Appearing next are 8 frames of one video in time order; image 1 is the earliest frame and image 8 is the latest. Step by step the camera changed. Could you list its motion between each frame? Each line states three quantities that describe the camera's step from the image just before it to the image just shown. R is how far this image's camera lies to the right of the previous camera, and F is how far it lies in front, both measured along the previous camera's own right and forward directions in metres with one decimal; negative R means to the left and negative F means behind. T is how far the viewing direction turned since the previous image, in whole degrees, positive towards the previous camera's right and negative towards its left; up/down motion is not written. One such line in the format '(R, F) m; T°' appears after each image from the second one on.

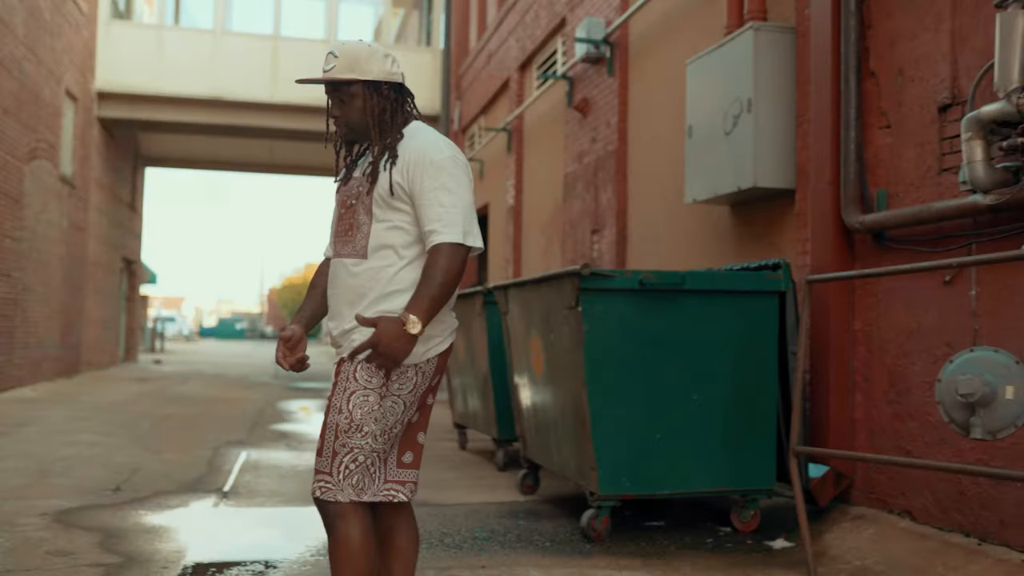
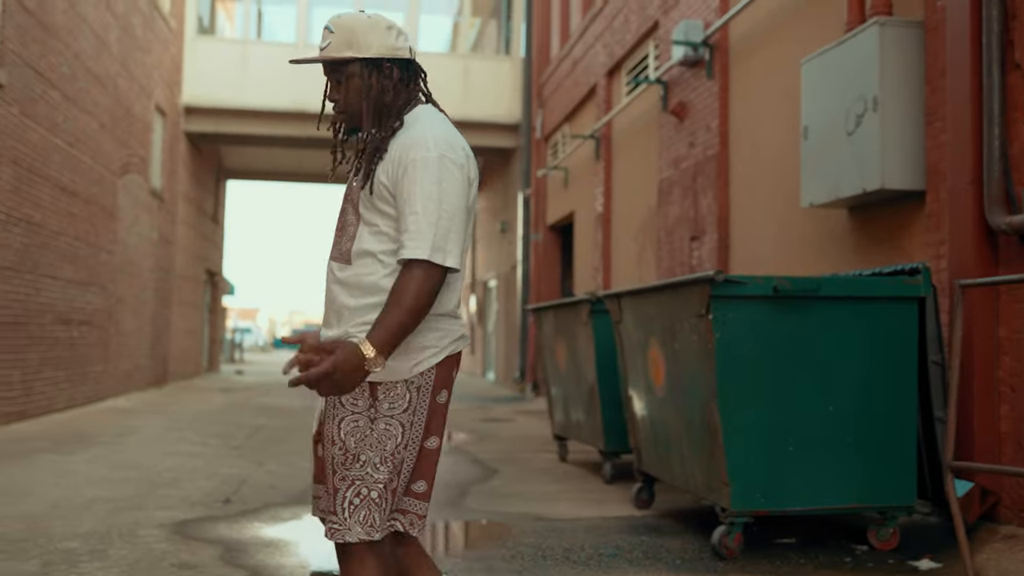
(-0.3, +0.1) m; -4°
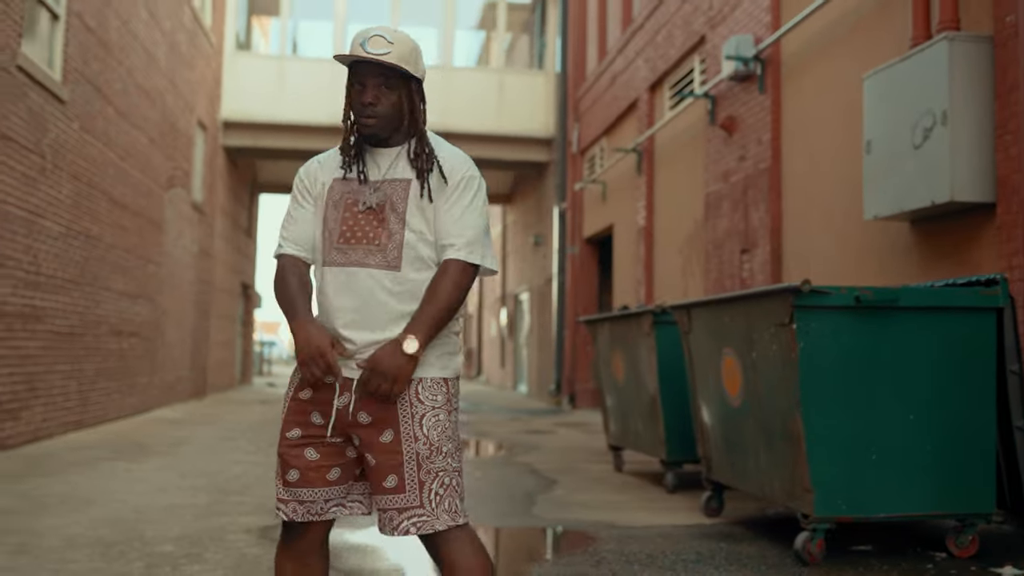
(-0.3, -0.1) m; -1°
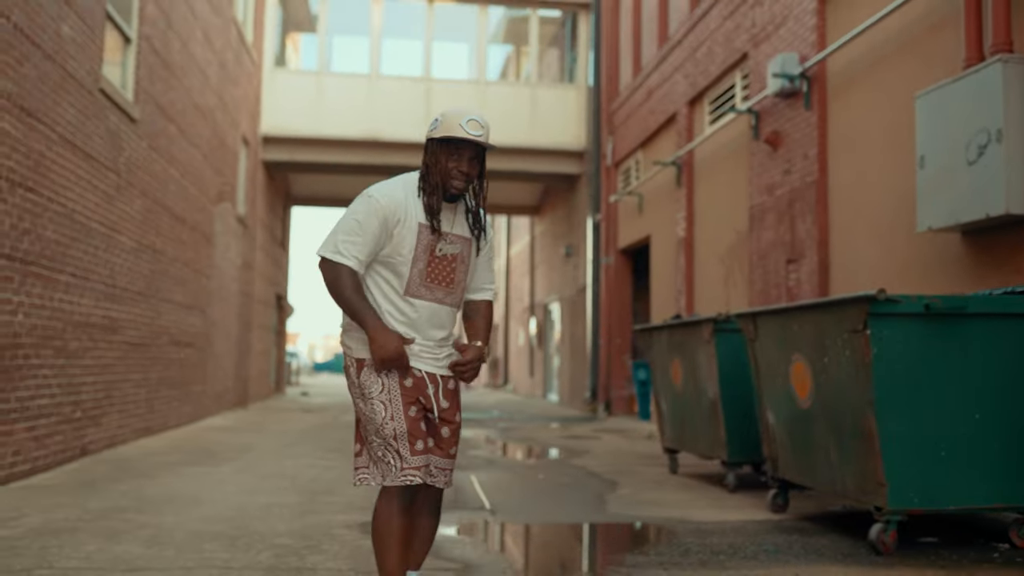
(-0.4, -0.4) m; -1°
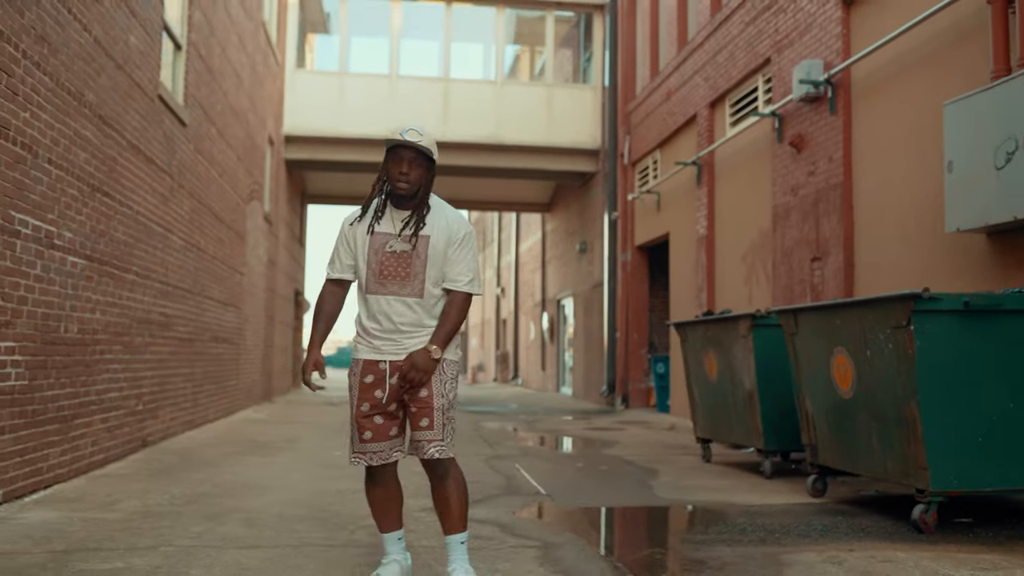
(-0.4, -0.4) m; 0°
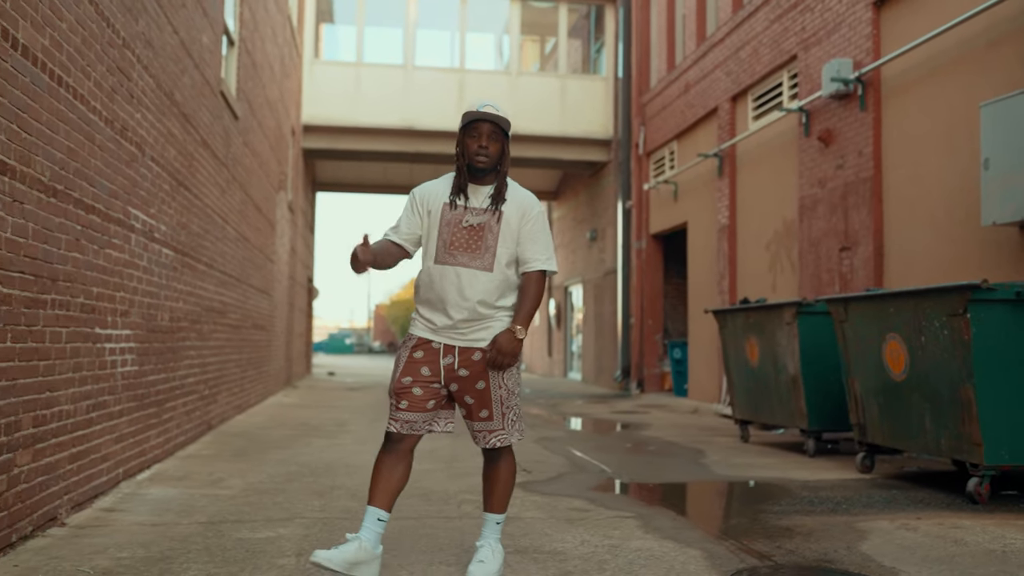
(-0.6, -0.4) m; +1°
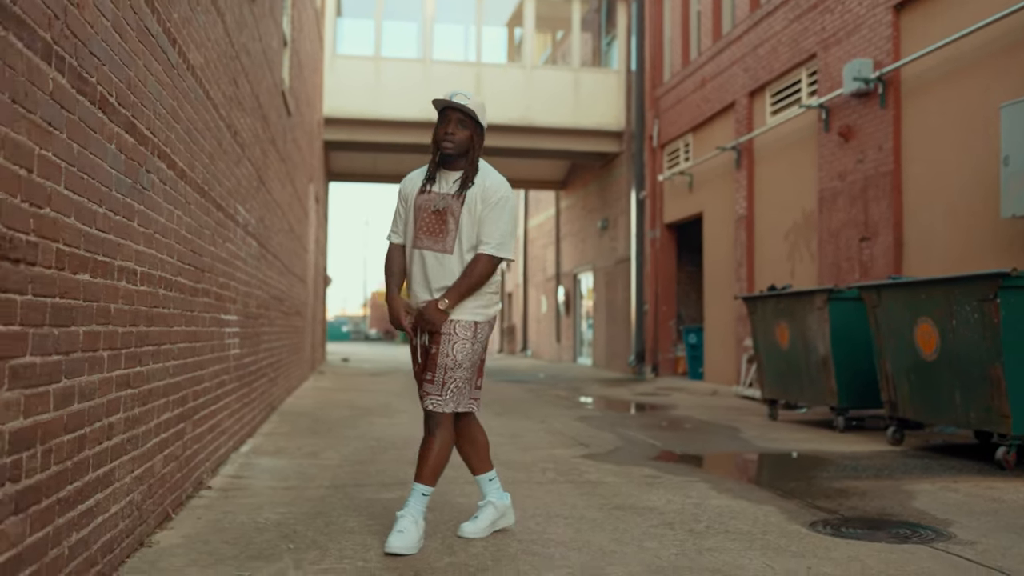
(-0.5, -0.6) m; +1°
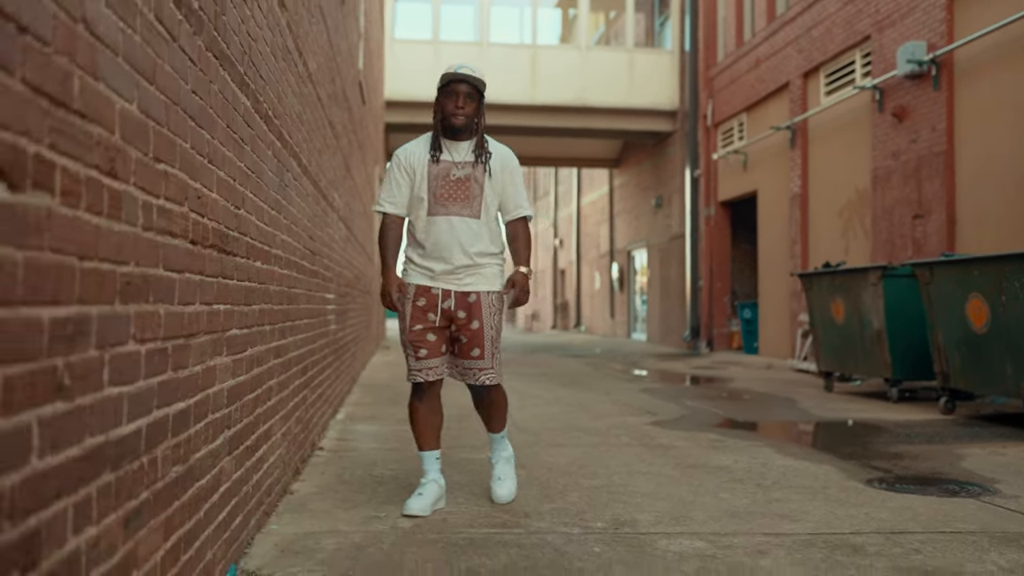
(-0.2, -0.5) m; -3°
